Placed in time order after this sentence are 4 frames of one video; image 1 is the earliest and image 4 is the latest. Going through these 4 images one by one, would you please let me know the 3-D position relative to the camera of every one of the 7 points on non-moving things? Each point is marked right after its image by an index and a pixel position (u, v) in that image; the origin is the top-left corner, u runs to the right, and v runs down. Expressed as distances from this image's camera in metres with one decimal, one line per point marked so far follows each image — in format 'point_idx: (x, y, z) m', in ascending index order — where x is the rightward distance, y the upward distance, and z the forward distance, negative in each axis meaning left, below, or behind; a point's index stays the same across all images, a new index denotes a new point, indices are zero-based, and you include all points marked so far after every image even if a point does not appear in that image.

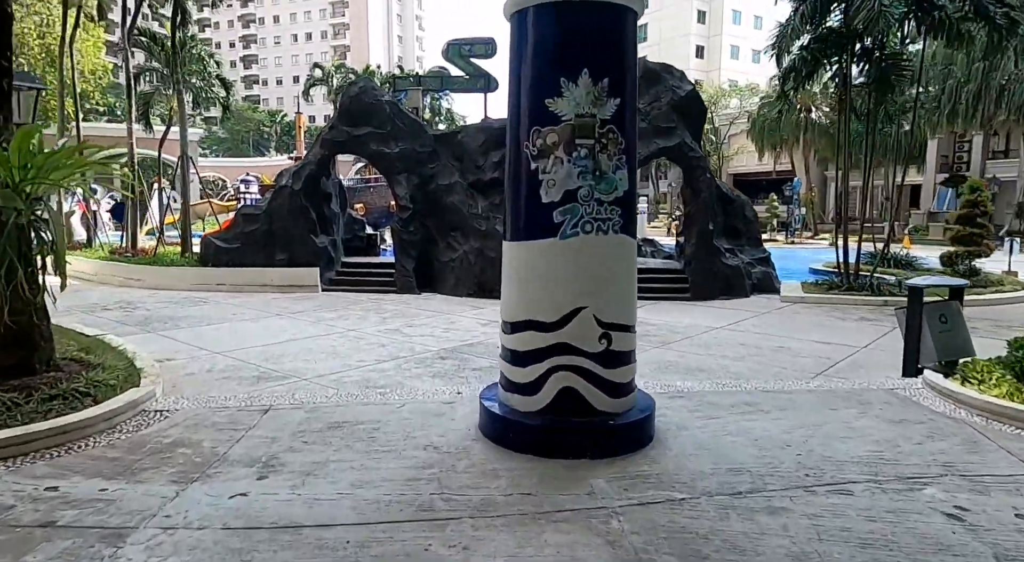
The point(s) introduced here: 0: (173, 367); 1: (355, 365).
0: (-3.4, -0.9, +6.8) m
1: (-1.6, -0.8, +6.9) m
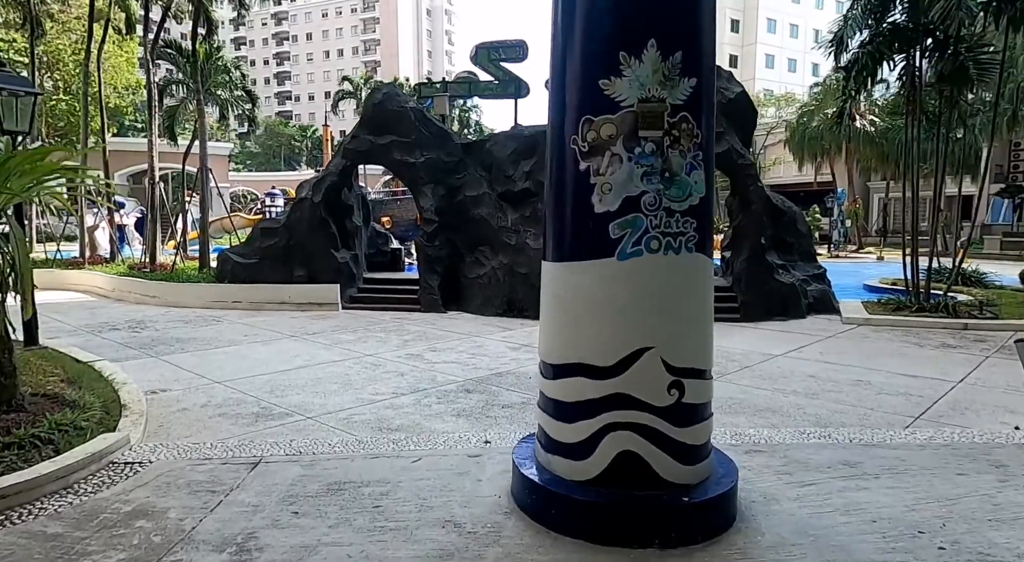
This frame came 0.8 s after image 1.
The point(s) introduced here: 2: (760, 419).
0: (-3.1, -1.1, +6.1) m
1: (-1.3, -1.0, +6.1) m
2: (+1.8, -1.0, +4.9) m
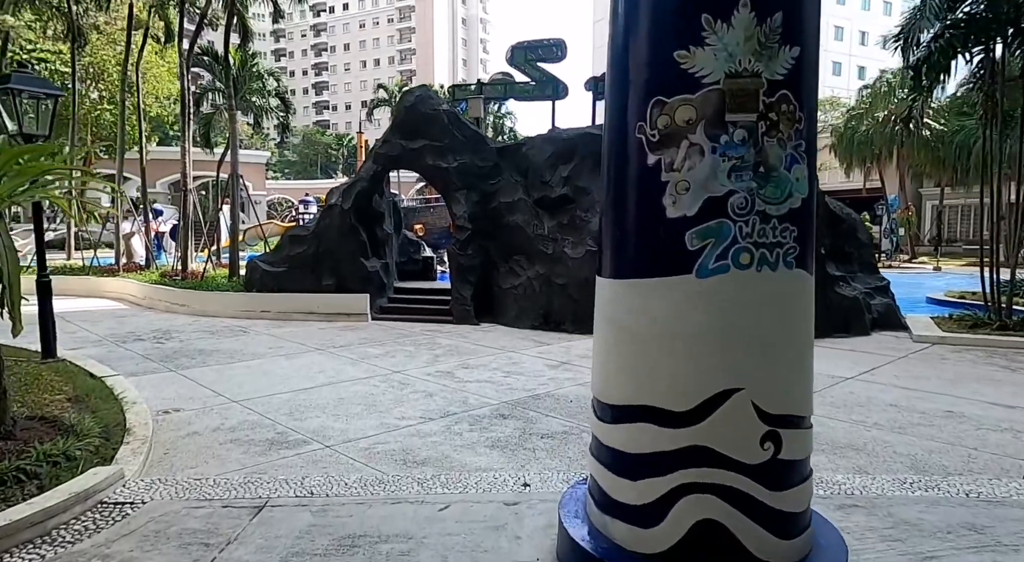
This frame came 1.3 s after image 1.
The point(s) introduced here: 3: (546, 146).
0: (-2.7, -1.2, +5.6) m
1: (-0.9, -1.2, +5.5) m
2: (+2.0, -1.1, +4.2) m
3: (+0.6, +2.3, +11.7) m
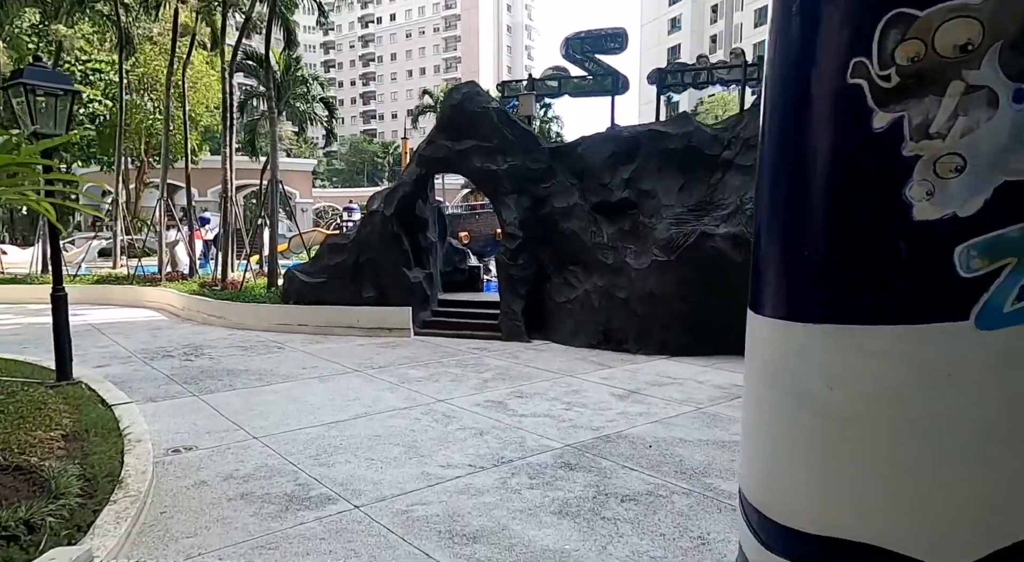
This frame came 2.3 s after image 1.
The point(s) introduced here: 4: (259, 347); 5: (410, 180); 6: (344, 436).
0: (-2.3, -1.3, +4.8) m
1: (-0.5, -1.3, +4.6) m
2: (+2.4, -1.2, +3.1) m
3: (+1.4, +2.1, +10.7) m
4: (-3.7, -1.0, +10.0) m
5: (-1.7, +1.6, +11.3) m
6: (-1.4, -1.2, +5.5) m
